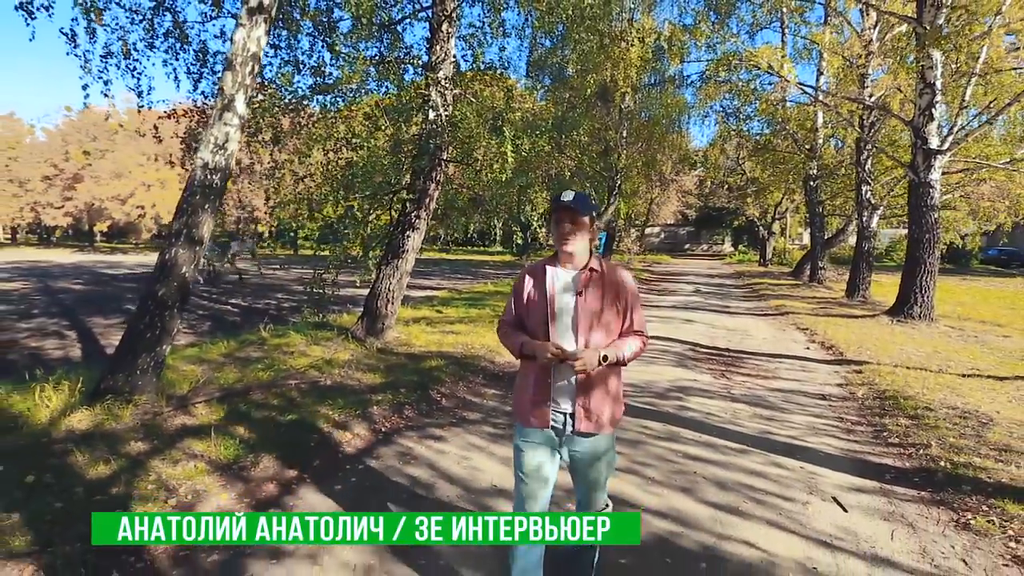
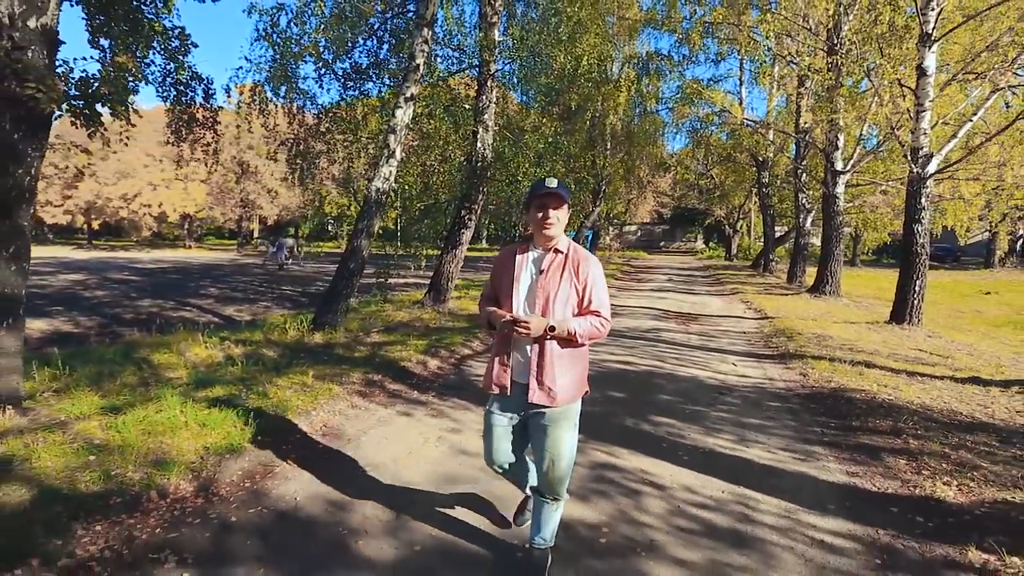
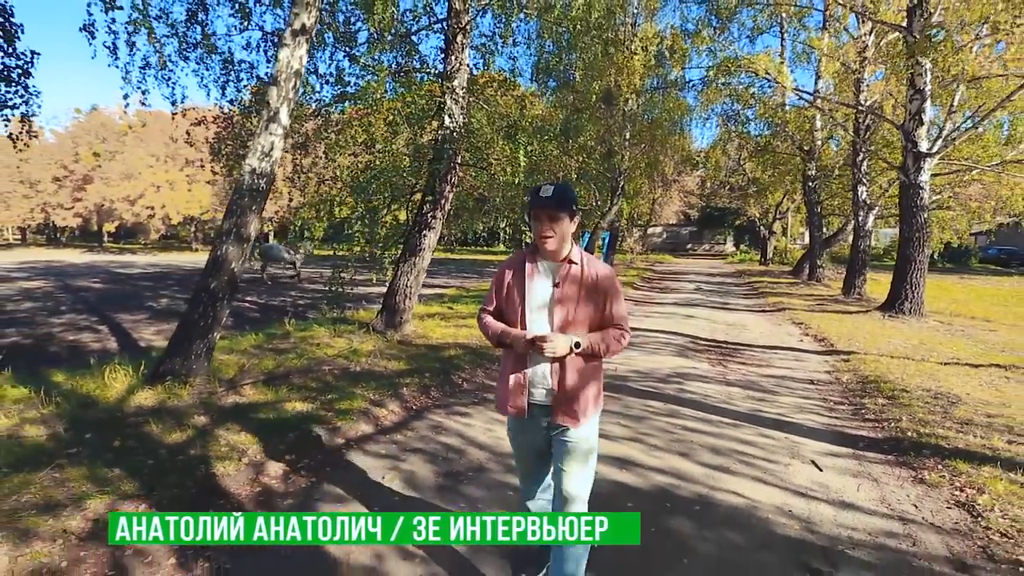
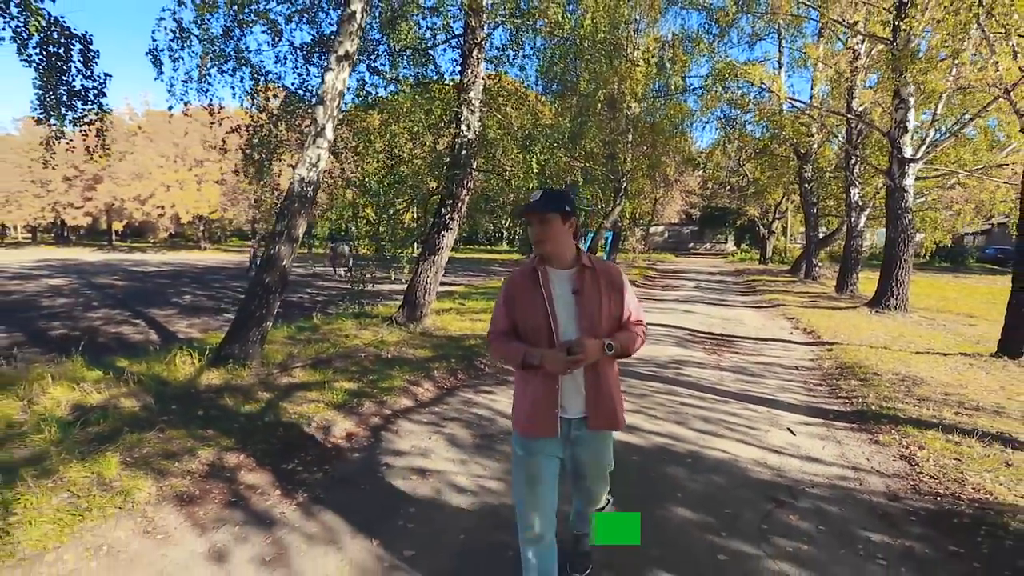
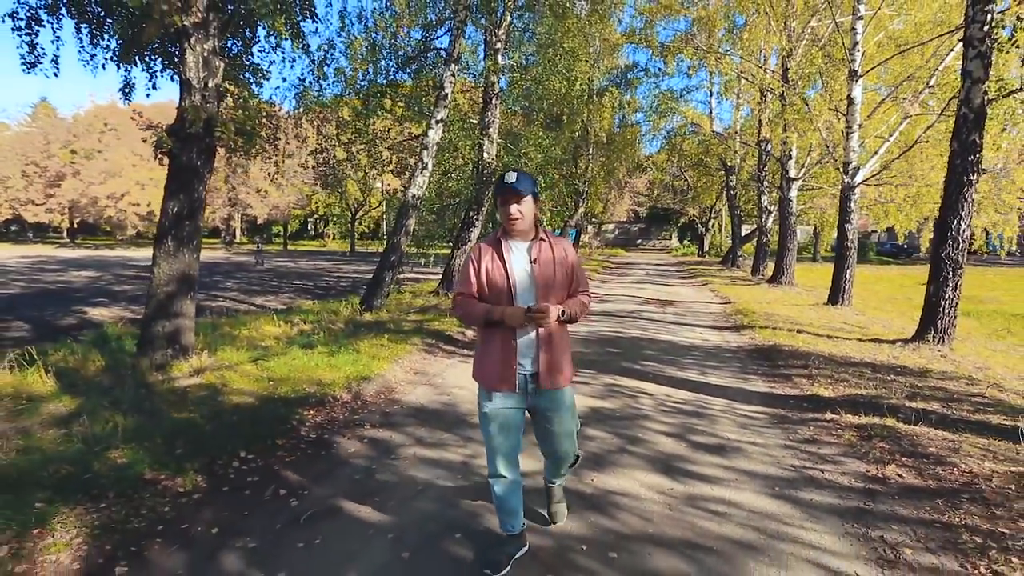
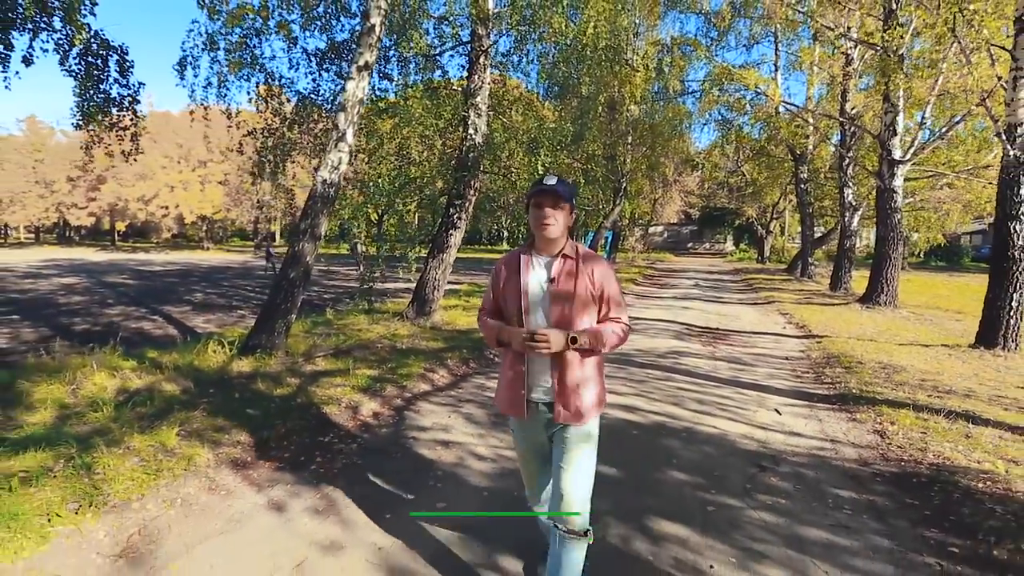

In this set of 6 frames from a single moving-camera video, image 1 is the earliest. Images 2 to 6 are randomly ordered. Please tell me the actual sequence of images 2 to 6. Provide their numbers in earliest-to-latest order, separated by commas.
3, 4, 6, 2, 5
